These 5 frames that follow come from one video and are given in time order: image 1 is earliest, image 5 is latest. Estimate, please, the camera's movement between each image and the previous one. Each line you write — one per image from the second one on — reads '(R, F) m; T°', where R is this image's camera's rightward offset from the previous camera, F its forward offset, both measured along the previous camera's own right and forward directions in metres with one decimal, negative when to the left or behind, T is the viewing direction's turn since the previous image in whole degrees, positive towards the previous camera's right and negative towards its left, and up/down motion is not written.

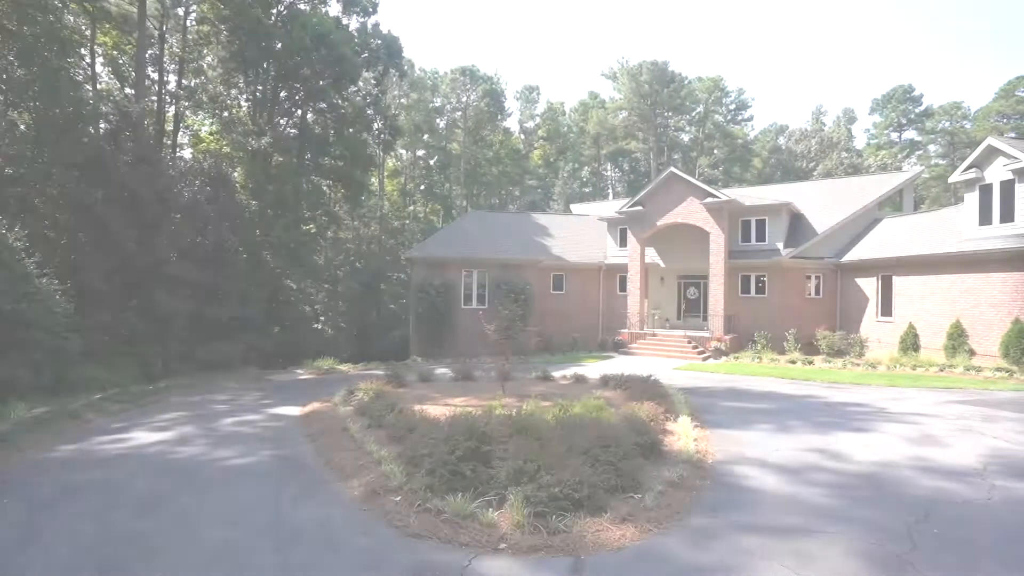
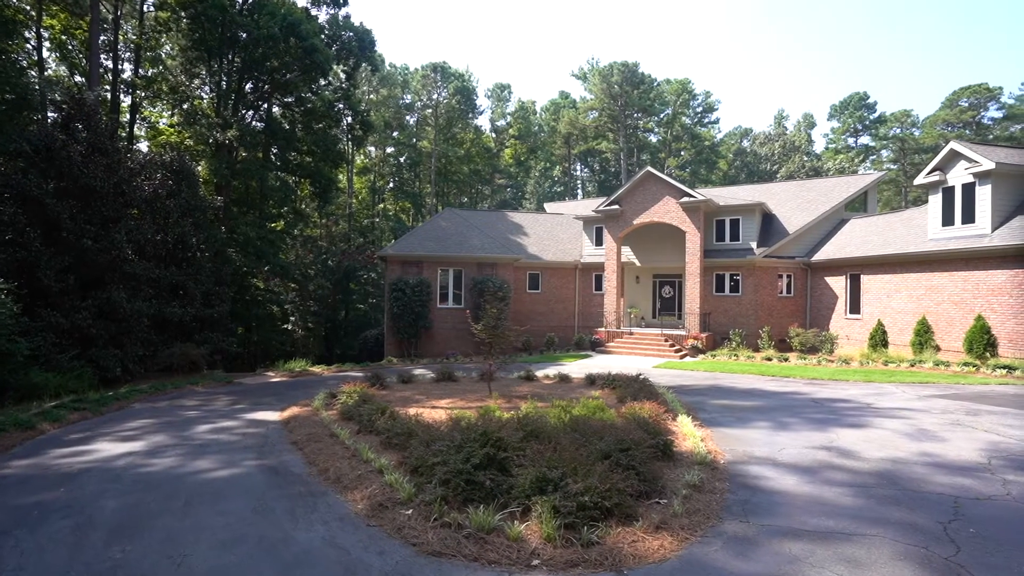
(-0.5, +0.5) m; +4°
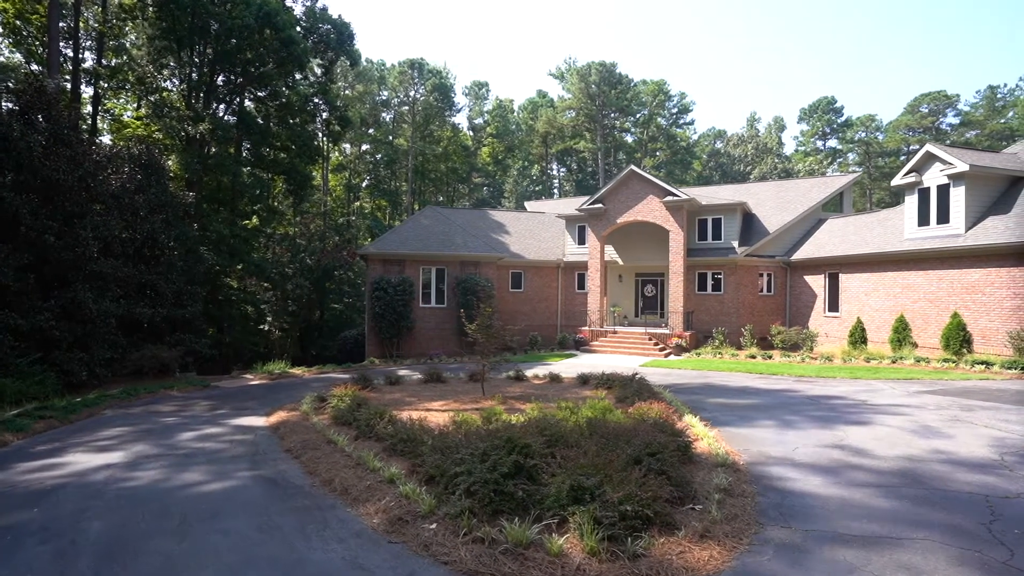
(-0.5, +0.5) m; +3°
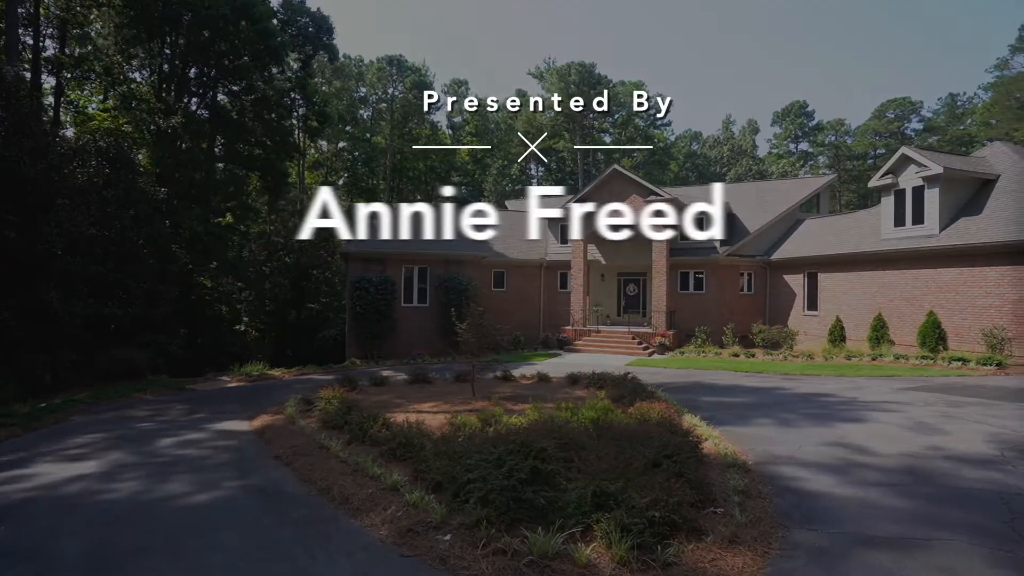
(-0.3, +0.3) m; +2°
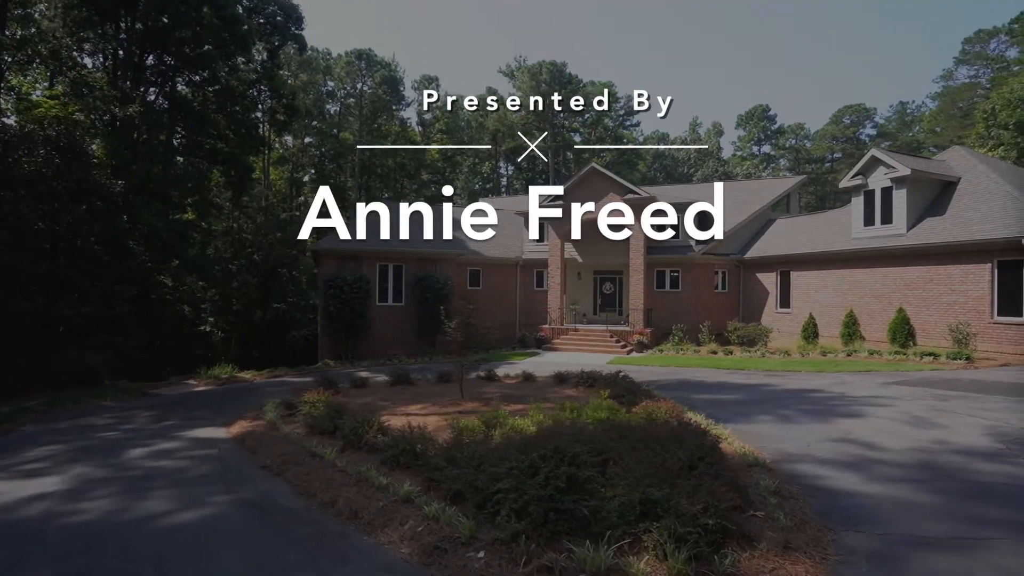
(-0.5, +0.5) m; +3°
